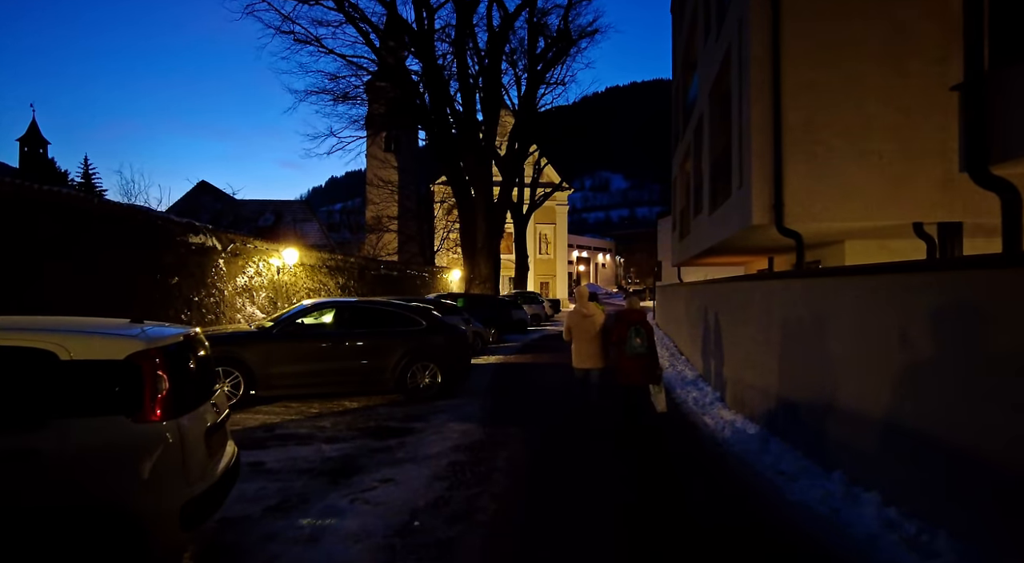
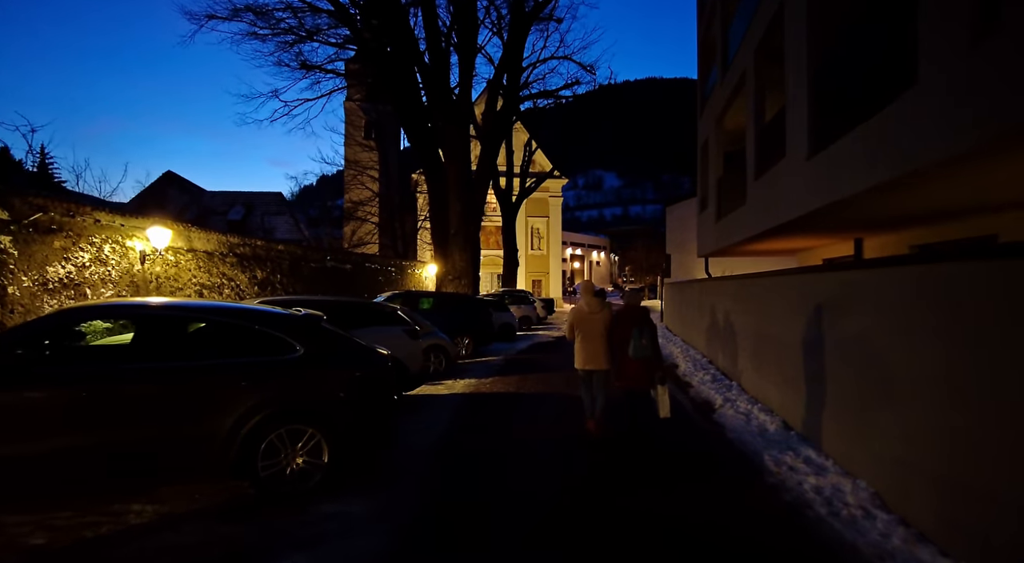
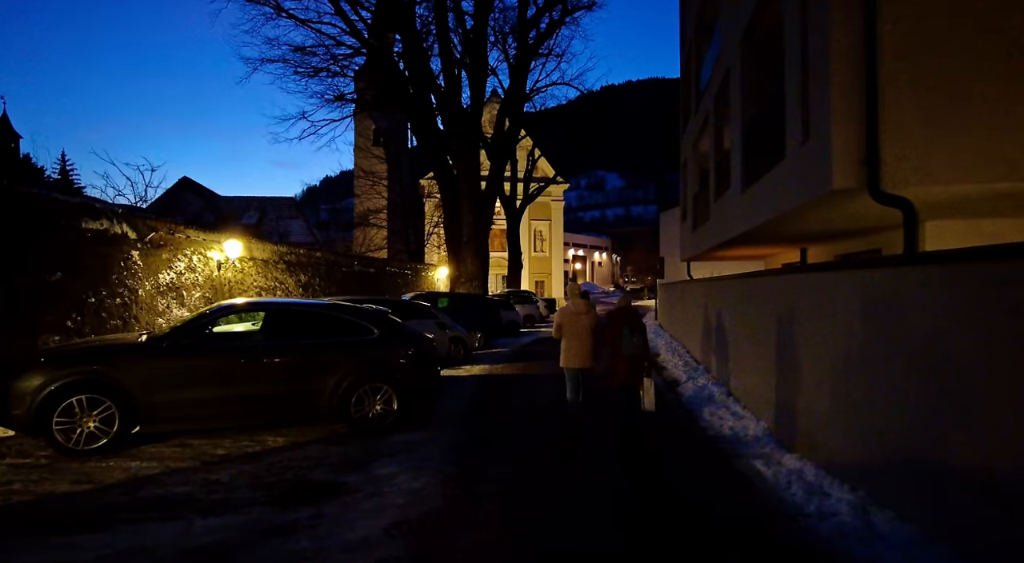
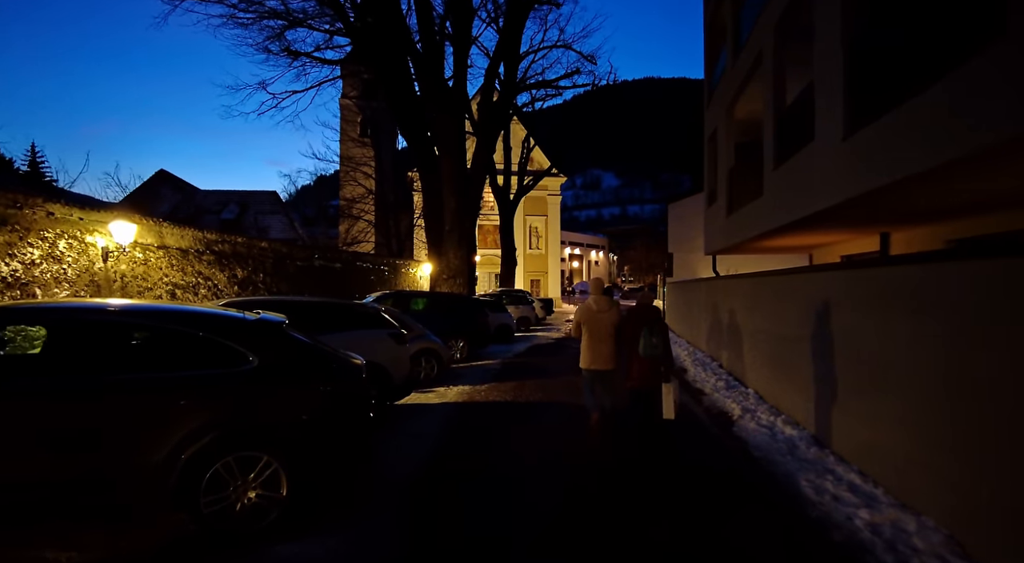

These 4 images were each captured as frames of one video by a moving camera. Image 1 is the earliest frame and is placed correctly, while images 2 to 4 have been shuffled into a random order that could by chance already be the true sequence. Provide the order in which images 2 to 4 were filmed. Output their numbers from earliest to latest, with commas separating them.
3, 2, 4
